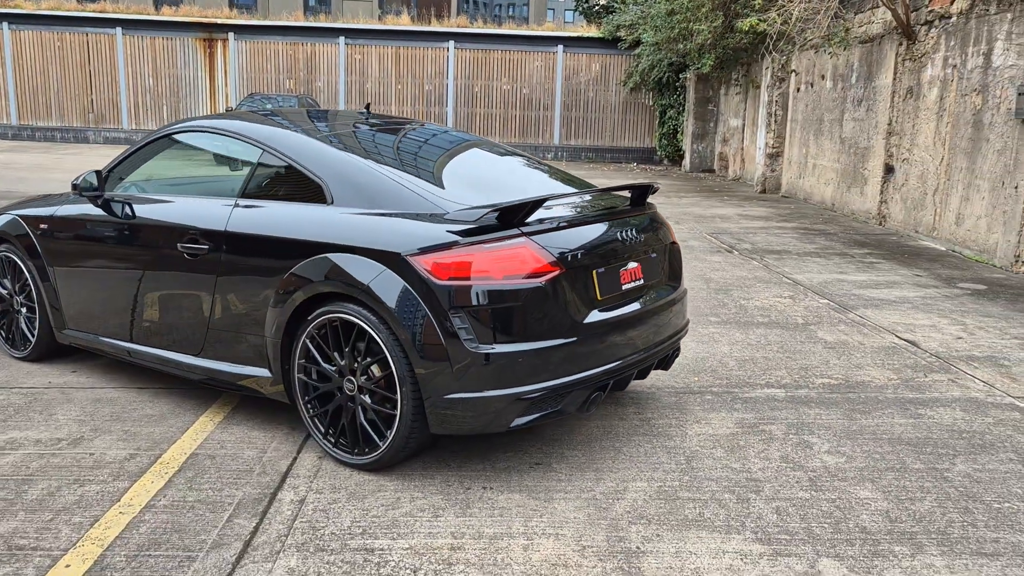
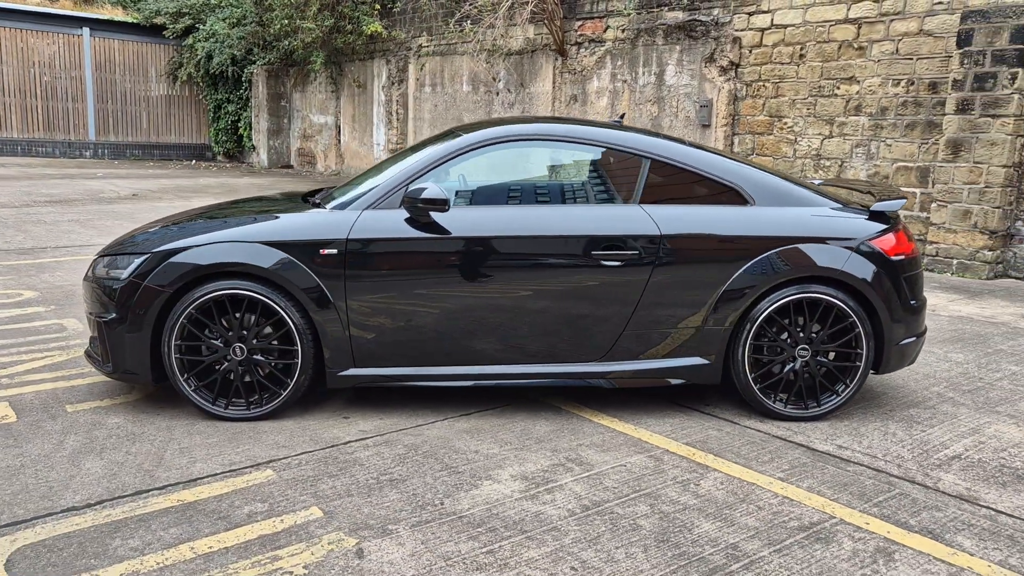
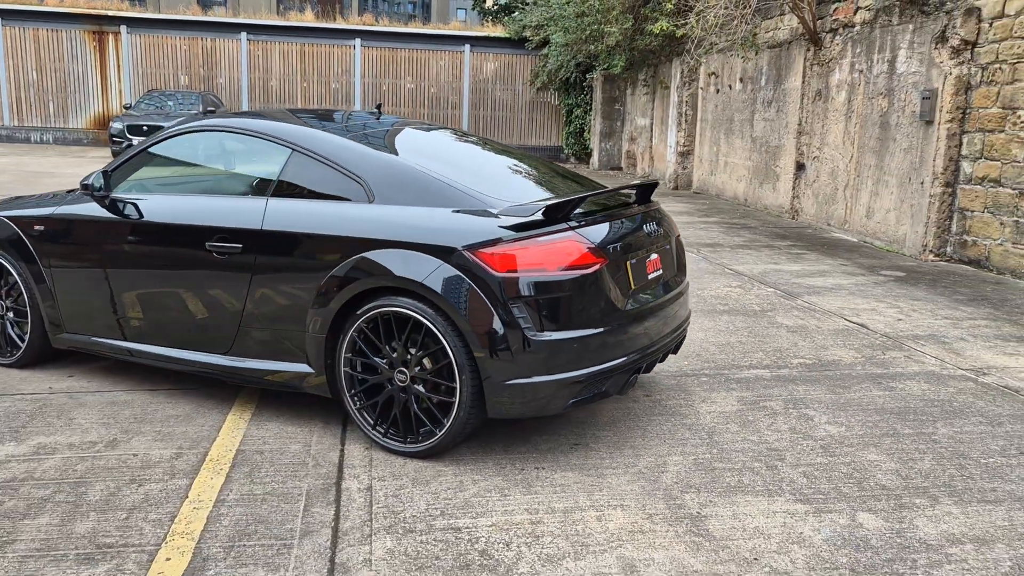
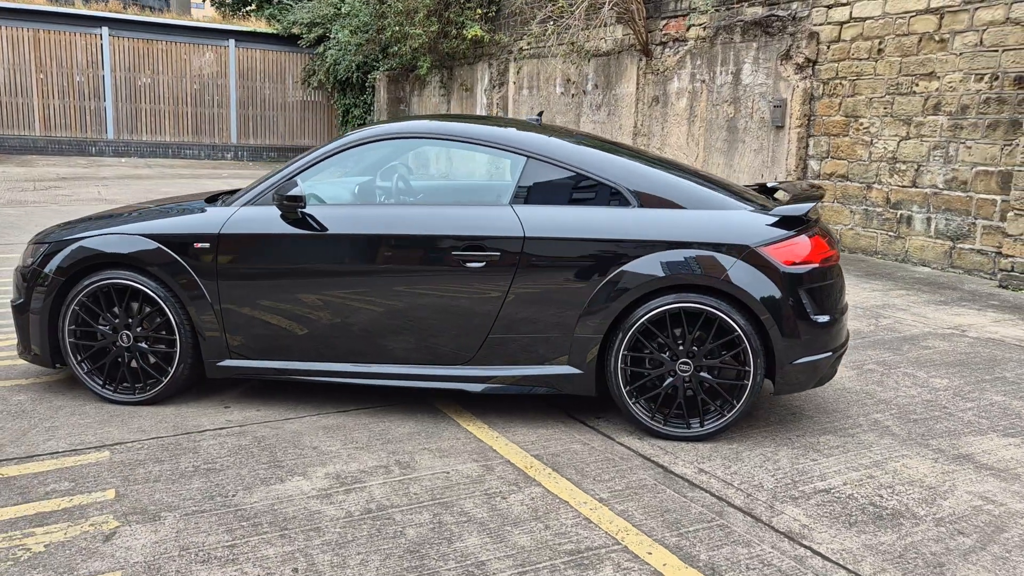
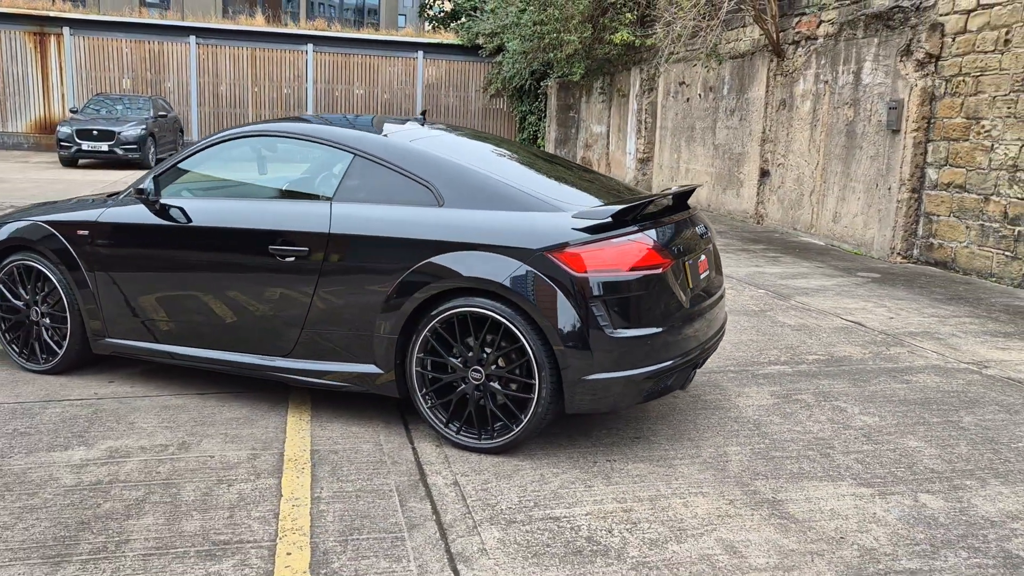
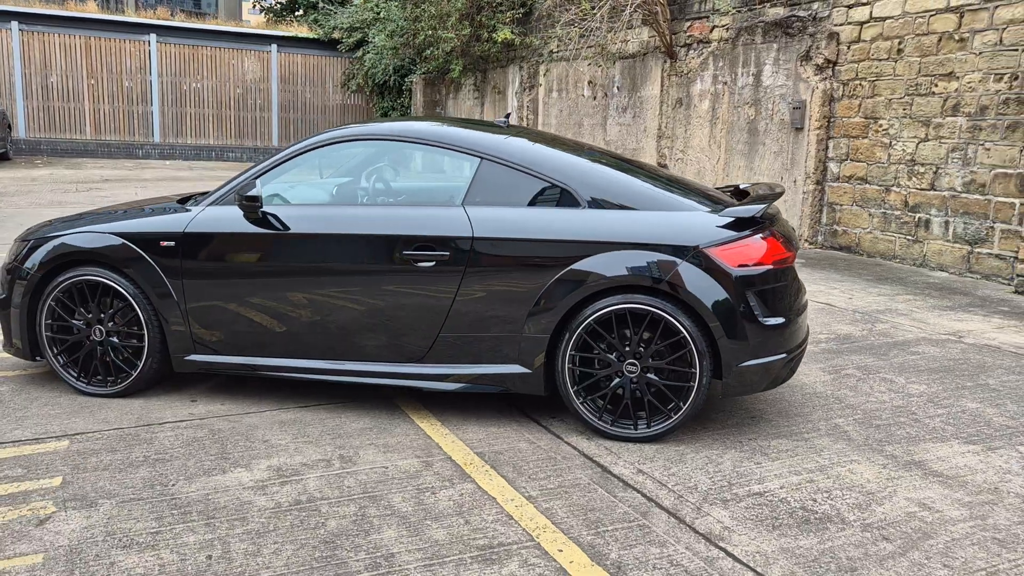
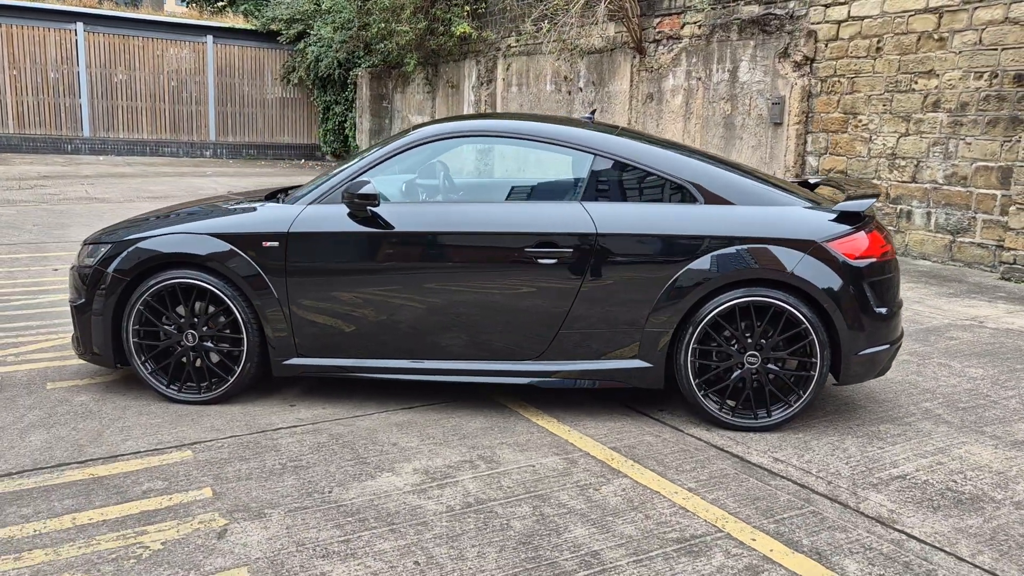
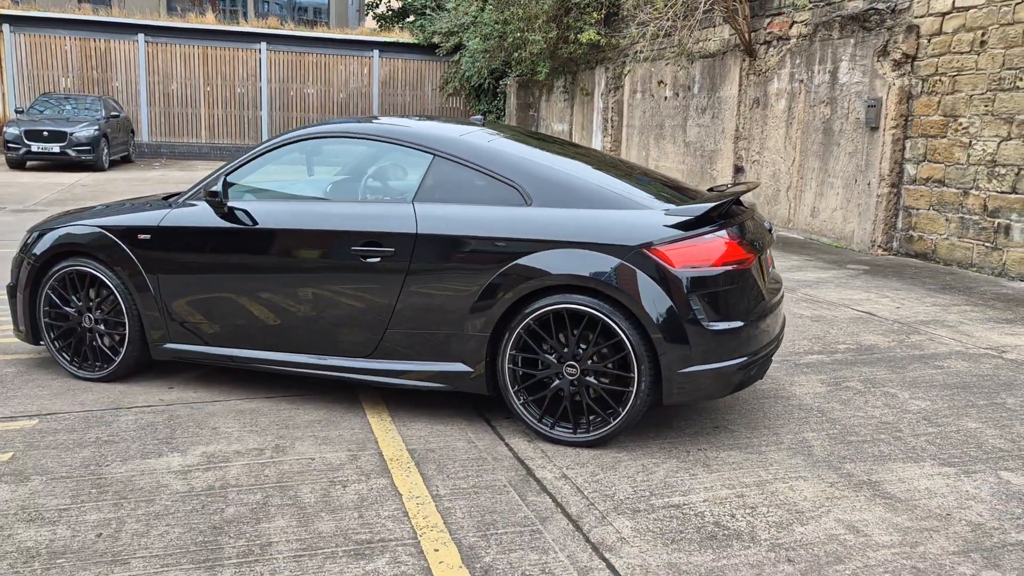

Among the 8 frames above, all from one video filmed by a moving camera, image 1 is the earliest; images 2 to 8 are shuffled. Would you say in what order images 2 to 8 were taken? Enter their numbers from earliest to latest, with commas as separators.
3, 5, 8, 6, 4, 7, 2
